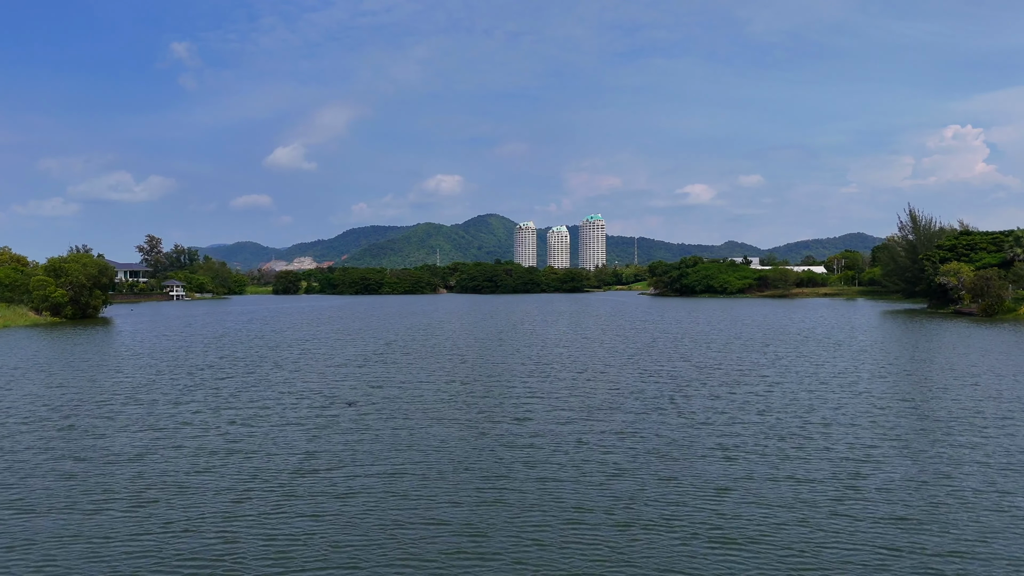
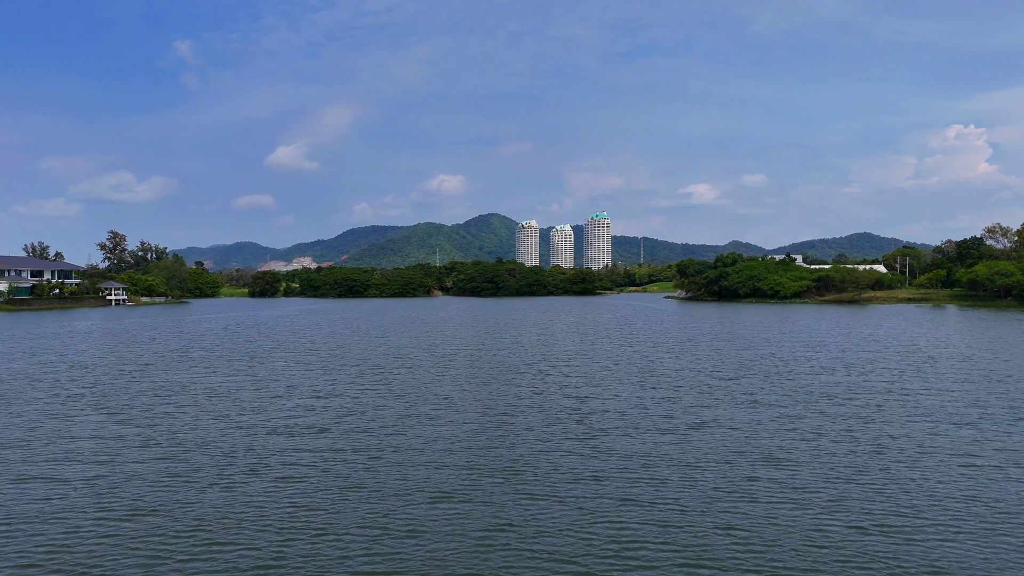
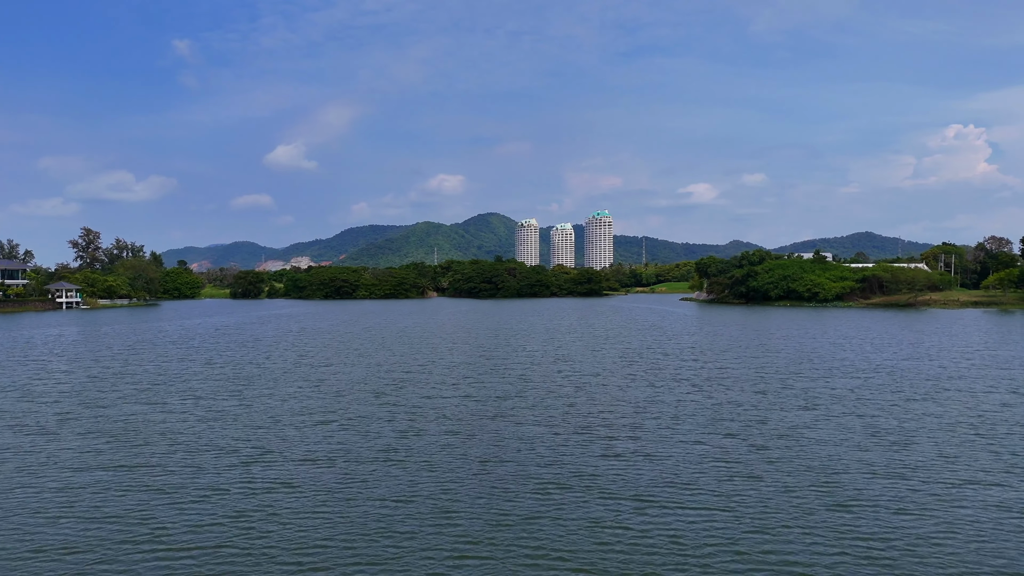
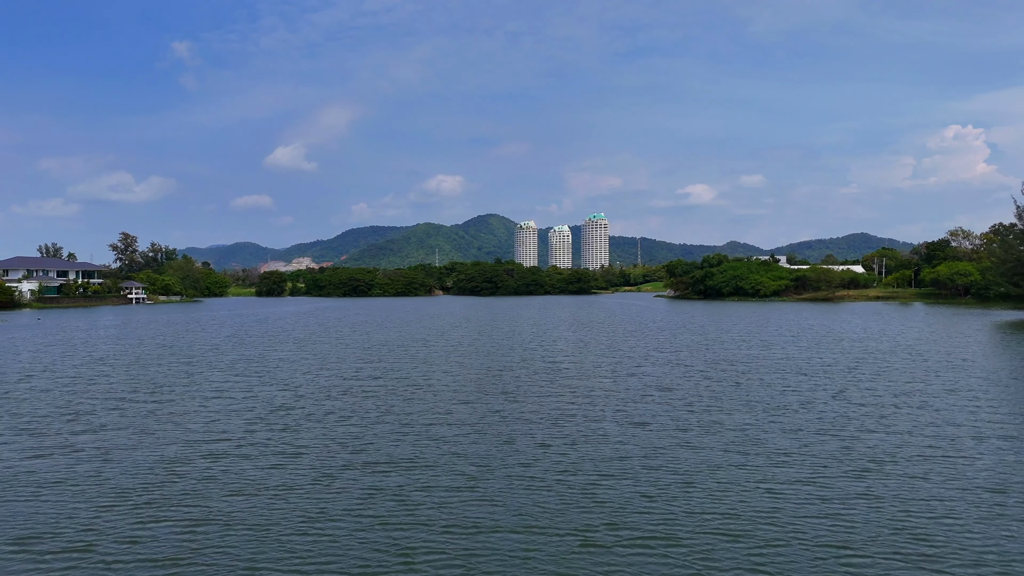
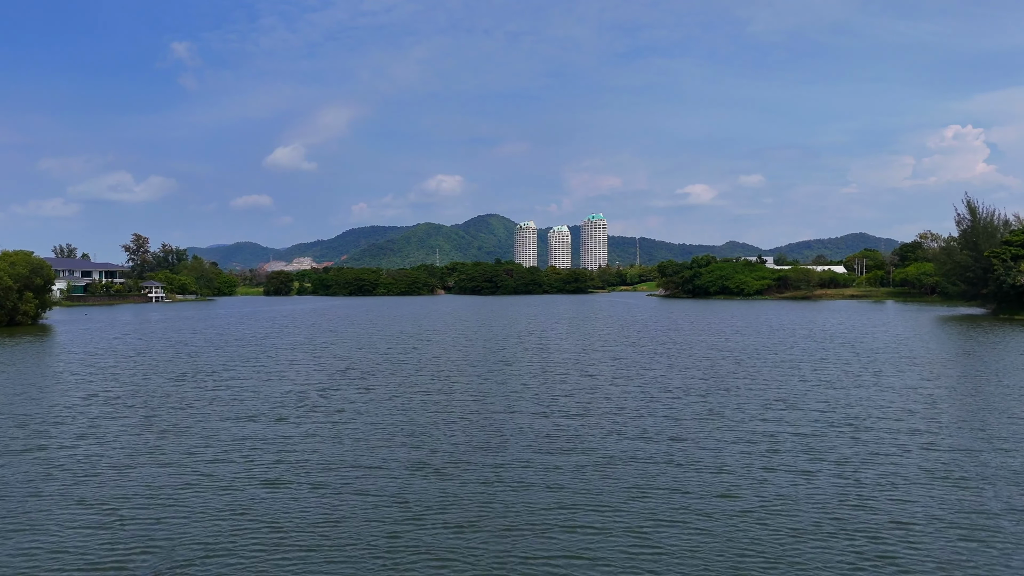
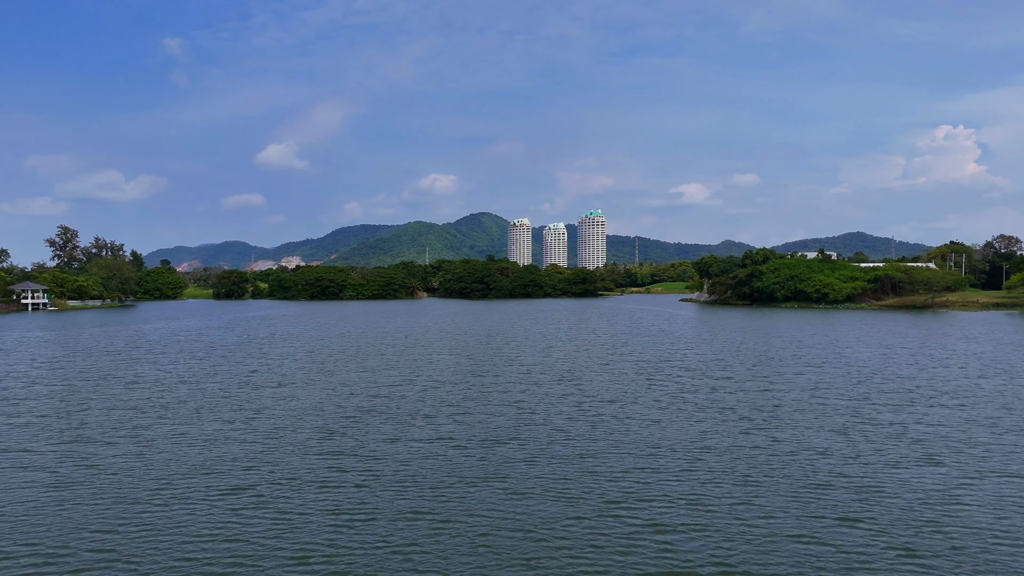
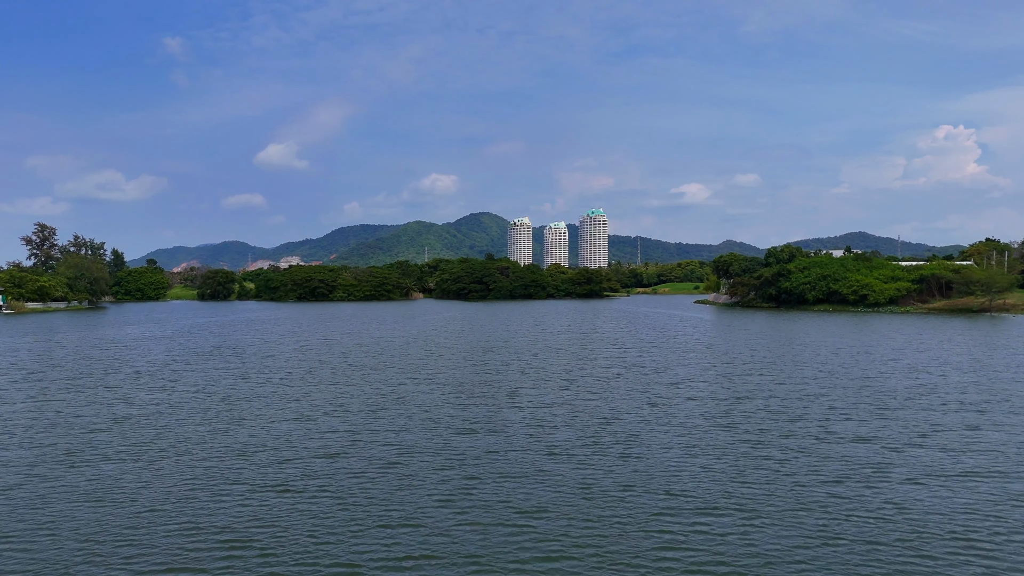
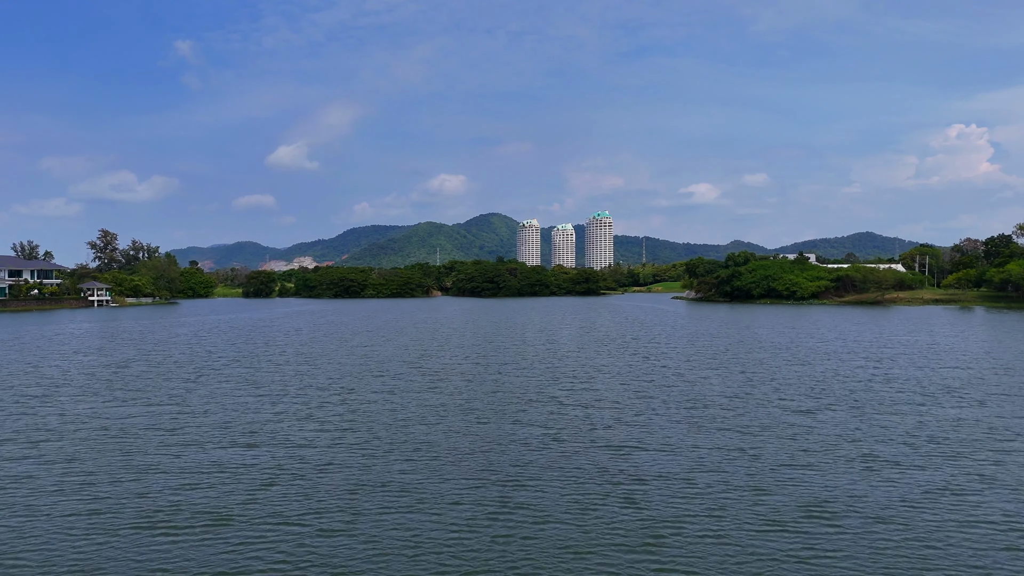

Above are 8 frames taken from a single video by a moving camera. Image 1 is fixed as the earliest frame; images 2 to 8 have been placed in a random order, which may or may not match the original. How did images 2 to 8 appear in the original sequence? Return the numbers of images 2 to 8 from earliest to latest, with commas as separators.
5, 4, 2, 8, 3, 6, 7
